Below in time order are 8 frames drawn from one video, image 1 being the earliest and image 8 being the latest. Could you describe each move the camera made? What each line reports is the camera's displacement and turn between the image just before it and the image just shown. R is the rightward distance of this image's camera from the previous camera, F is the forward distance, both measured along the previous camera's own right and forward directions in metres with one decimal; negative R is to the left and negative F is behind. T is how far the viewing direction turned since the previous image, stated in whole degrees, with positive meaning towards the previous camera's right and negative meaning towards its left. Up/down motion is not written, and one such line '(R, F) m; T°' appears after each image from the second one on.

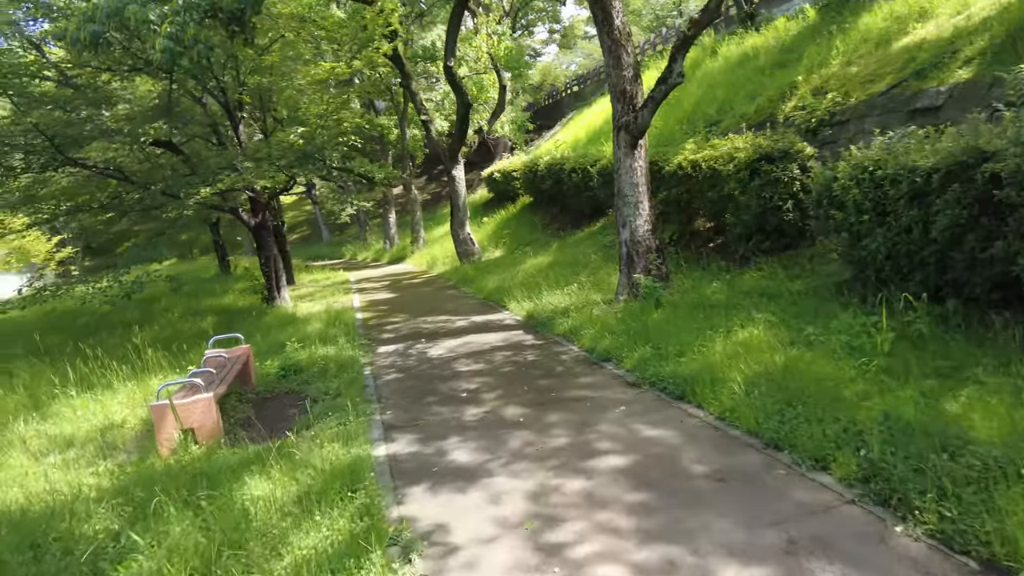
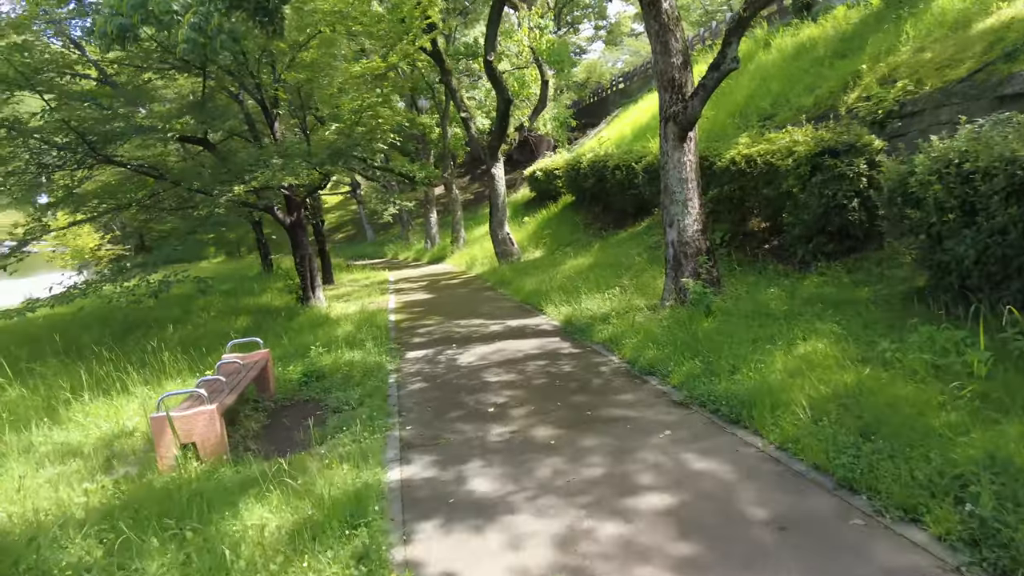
(+0.1, +0.5) m; -4°
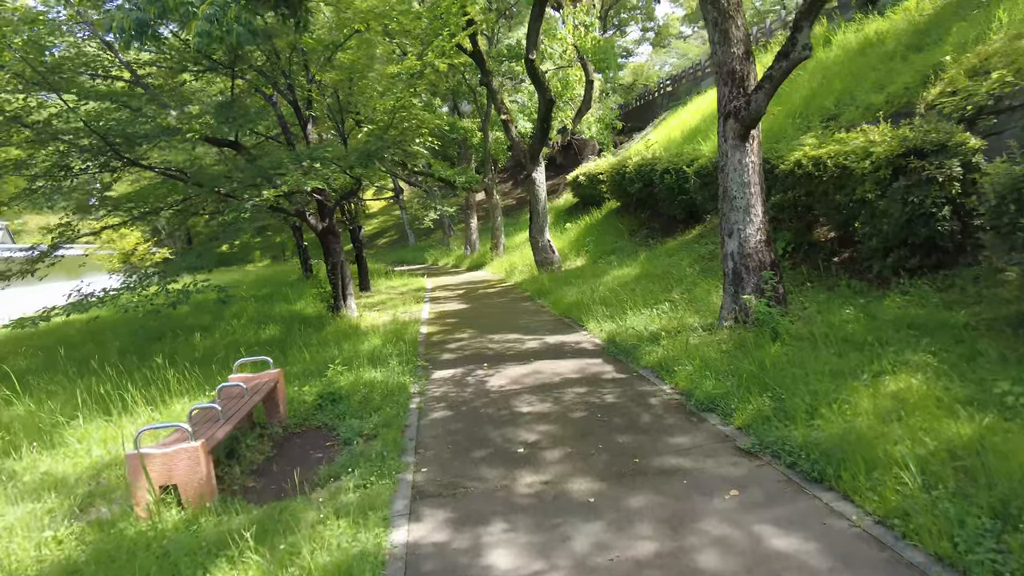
(+0.1, +0.7) m; -4°
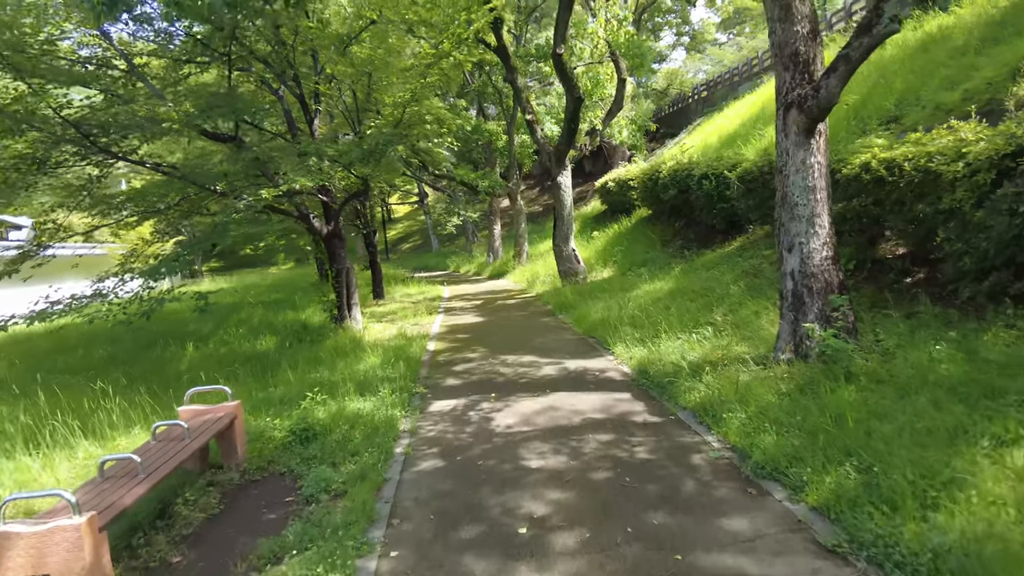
(+0.1, +1.0) m; -2°
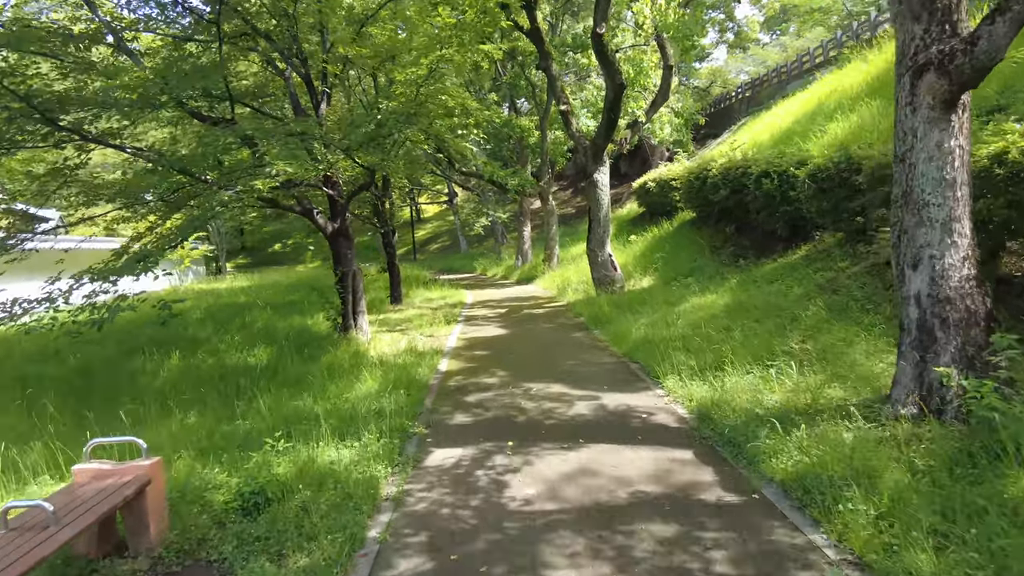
(0.0, +1.4) m; -3°
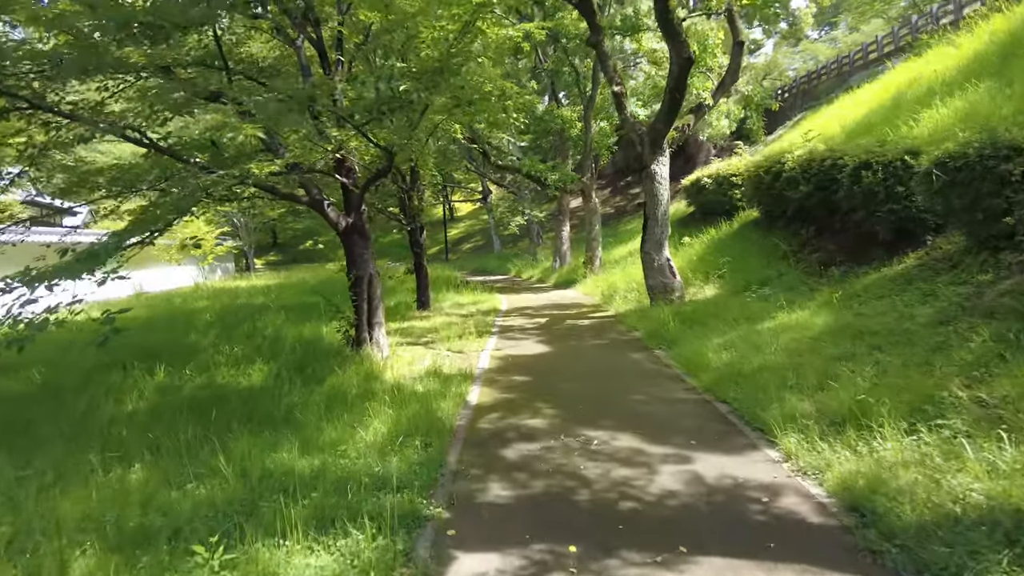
(-0.2, +1.6) m; -3°
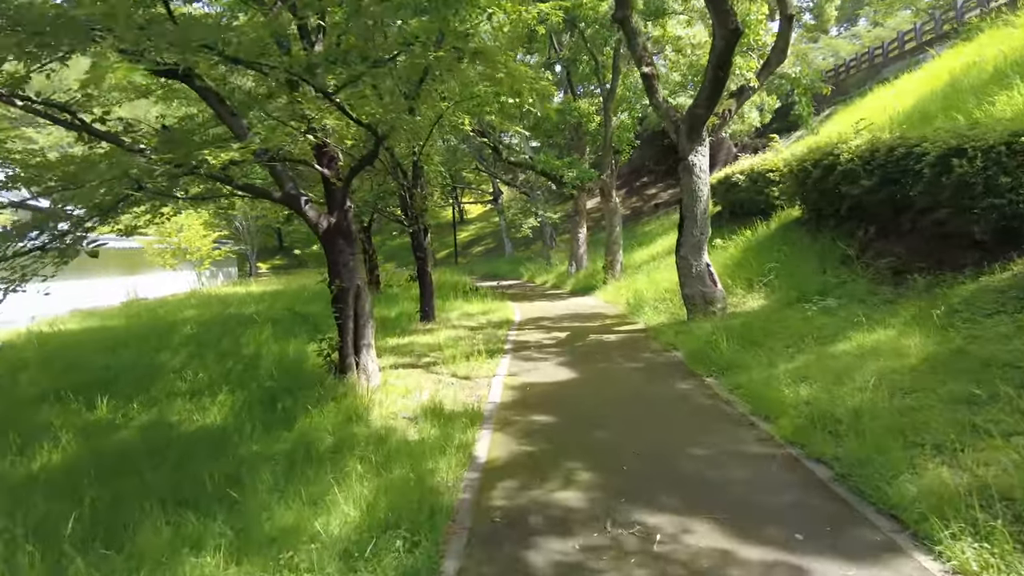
(-0.1, +1.4) m; -1°
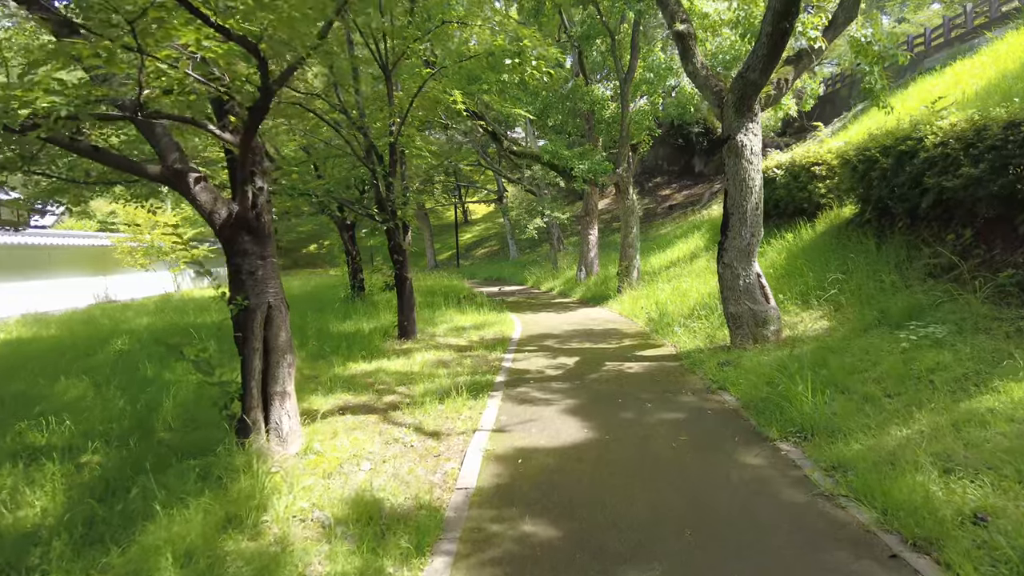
(+0.1, +2.1) m; -1°
